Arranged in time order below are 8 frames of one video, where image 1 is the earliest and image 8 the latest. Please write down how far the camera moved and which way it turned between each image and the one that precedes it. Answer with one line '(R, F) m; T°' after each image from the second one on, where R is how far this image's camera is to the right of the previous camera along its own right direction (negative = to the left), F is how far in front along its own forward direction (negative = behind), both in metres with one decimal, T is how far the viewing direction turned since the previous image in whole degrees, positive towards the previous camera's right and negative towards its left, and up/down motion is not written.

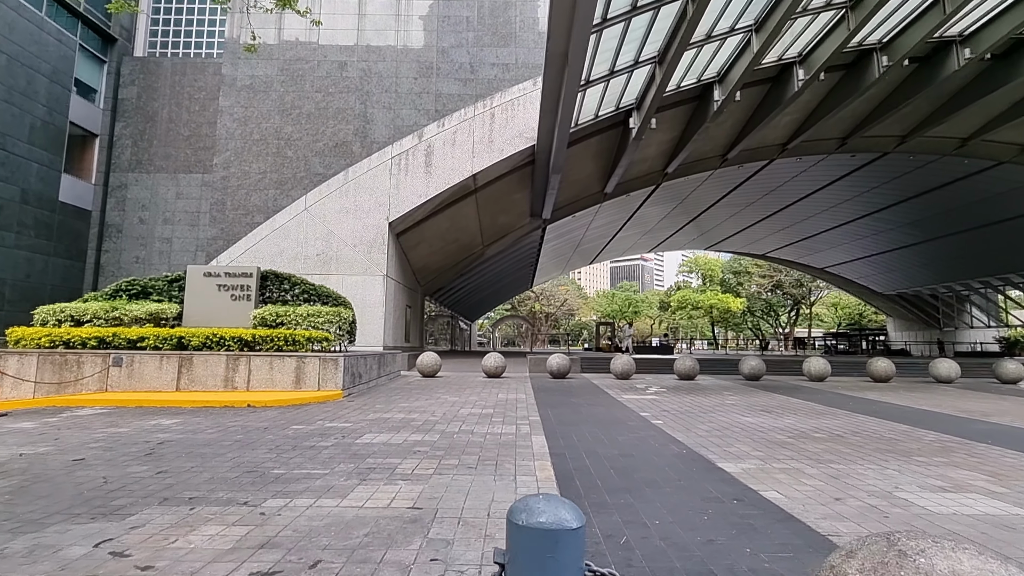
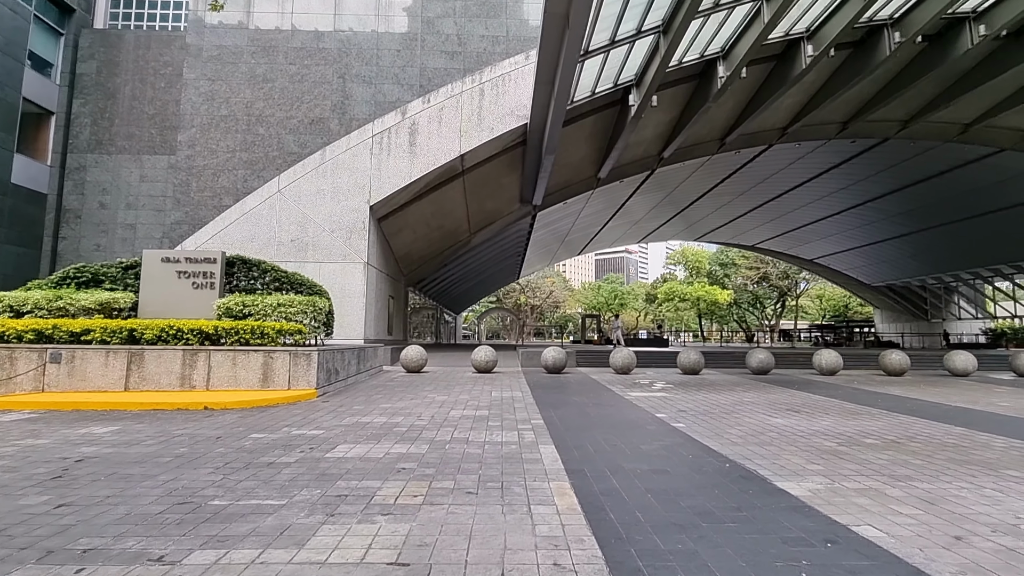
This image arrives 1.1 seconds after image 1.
(-0.2, +1.1) m; +2°
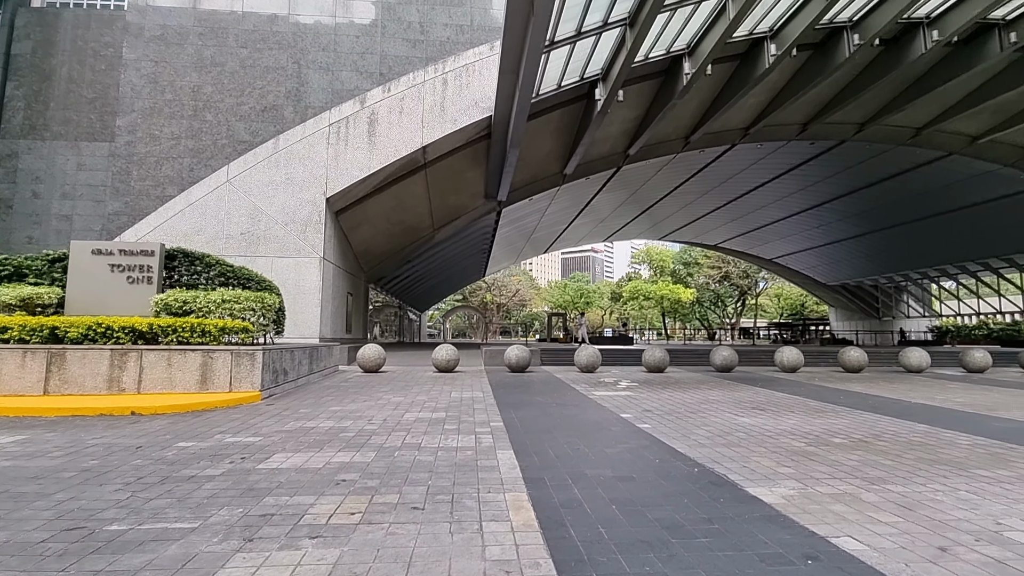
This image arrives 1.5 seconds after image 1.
(+0.1, +0.4) m; +4°
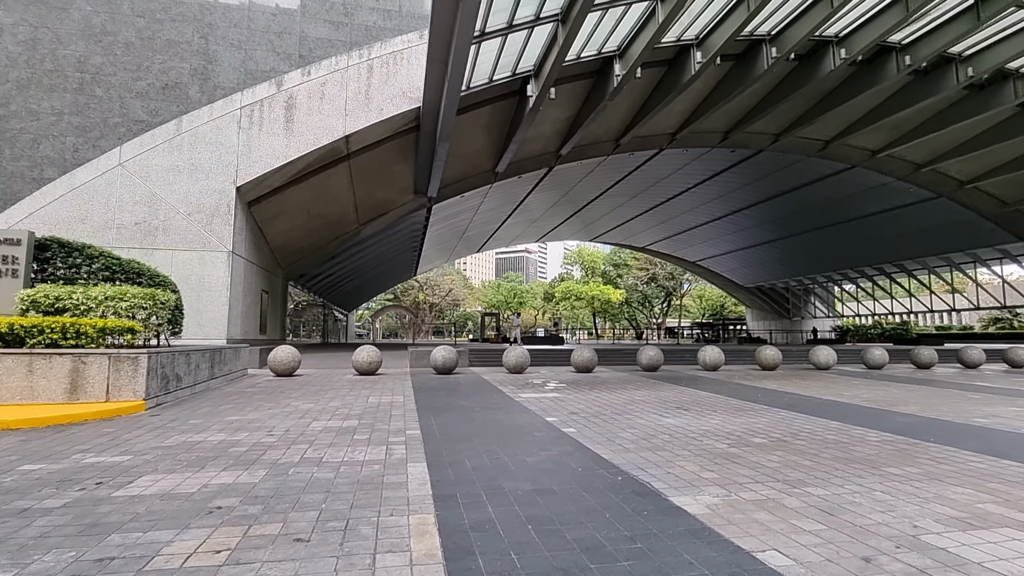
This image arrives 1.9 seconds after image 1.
(+0.2, +0.4) m; +7°
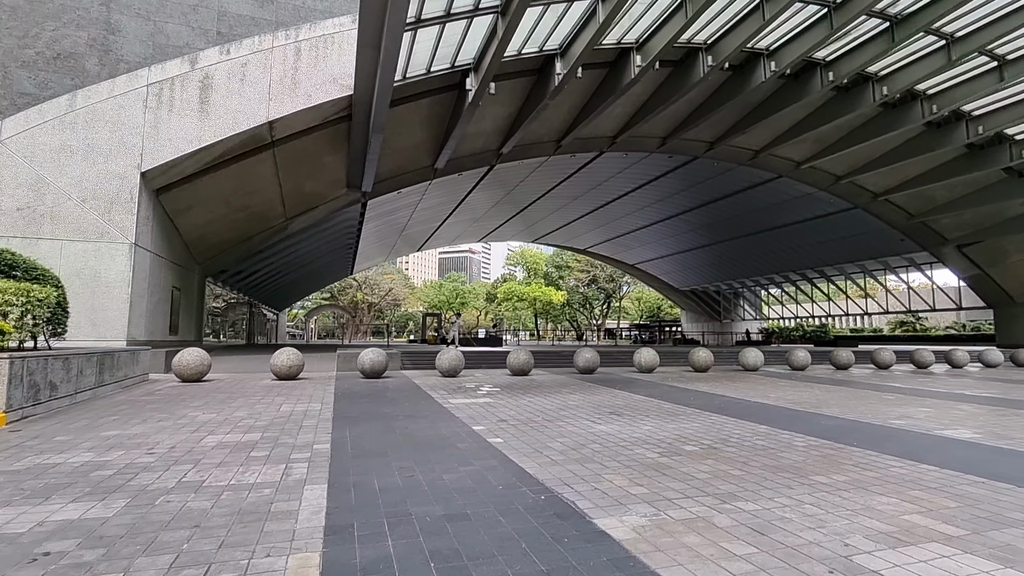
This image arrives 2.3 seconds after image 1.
(+0.2, +0.4) m; +6°
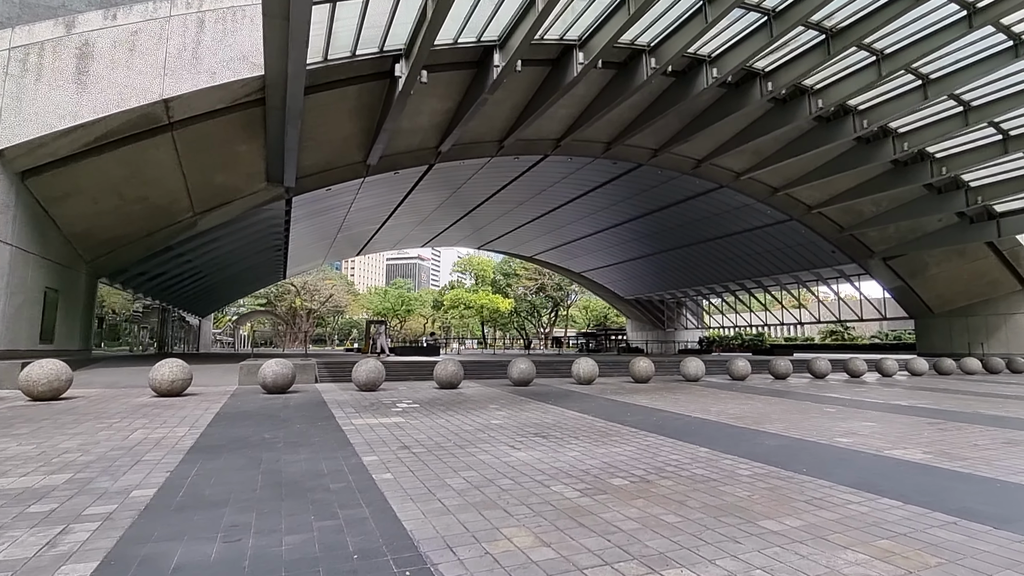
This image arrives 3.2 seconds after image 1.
(+0.5, +1.0) m; +5°
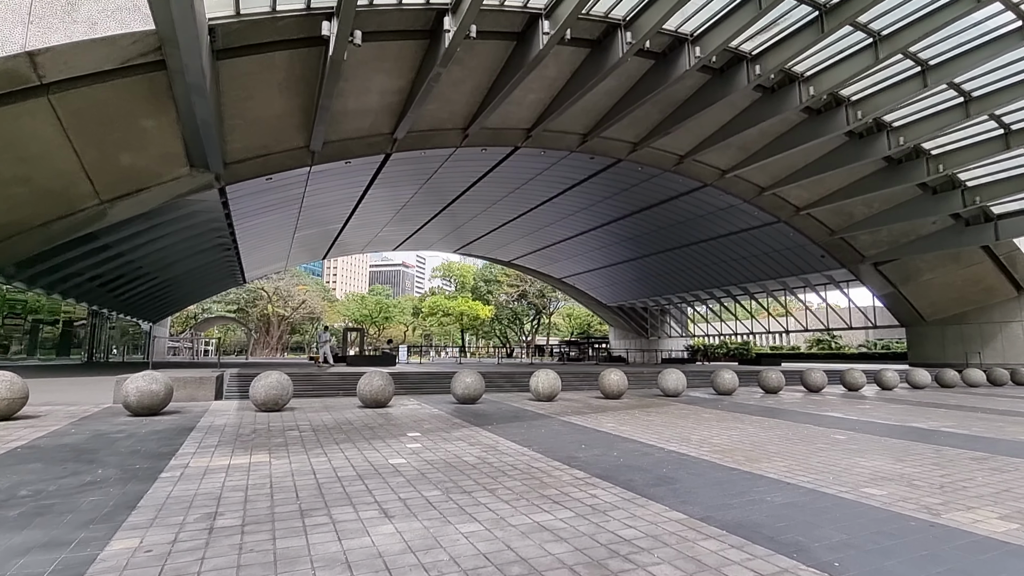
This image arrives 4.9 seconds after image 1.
(+0.8, +2.0) m; +1°
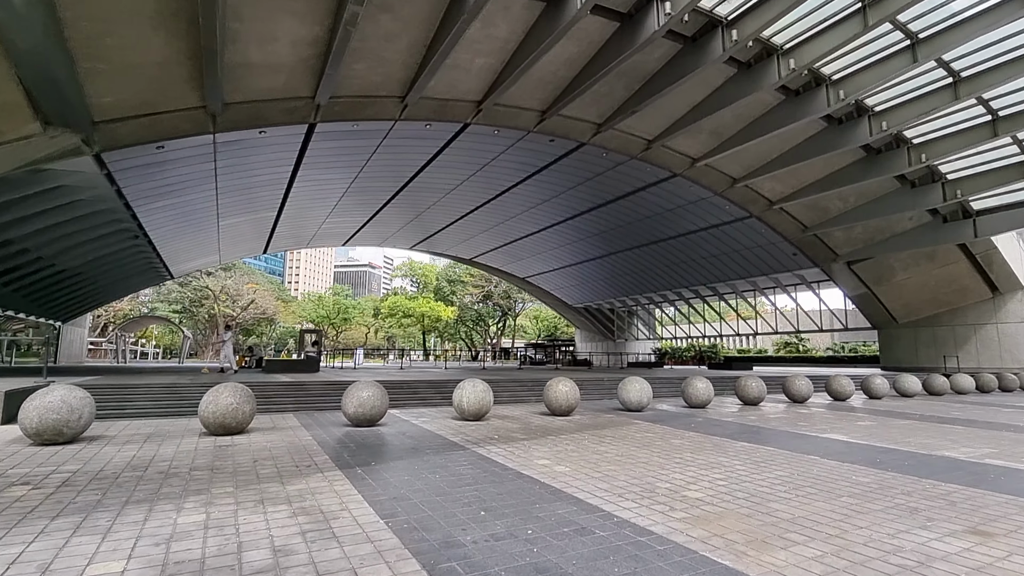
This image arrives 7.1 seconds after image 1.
(+0.9, +2.5) m; +3°
